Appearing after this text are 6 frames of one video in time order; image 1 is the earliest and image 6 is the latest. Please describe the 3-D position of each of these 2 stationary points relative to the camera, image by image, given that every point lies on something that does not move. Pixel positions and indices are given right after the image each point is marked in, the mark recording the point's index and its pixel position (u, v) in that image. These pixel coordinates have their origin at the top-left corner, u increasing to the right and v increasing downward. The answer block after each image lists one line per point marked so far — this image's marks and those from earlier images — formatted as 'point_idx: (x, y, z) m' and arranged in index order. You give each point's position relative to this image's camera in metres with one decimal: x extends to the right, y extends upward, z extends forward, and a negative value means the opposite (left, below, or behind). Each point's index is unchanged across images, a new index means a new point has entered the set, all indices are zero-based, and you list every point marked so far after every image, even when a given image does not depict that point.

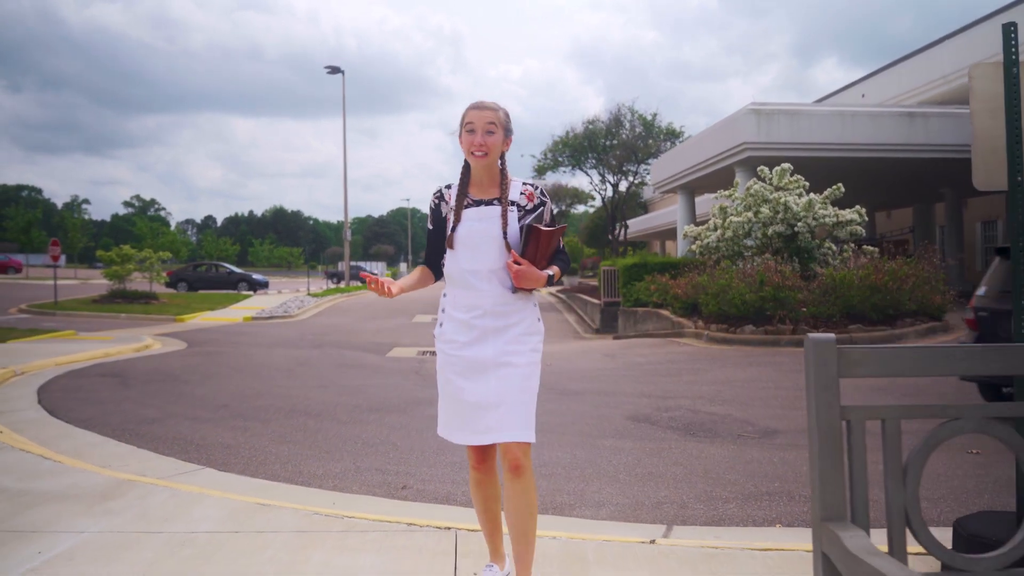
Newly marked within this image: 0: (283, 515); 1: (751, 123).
0: (-1.2, -1.1, +3.9) m
1: (+5.6, +3.8, +17.5) m
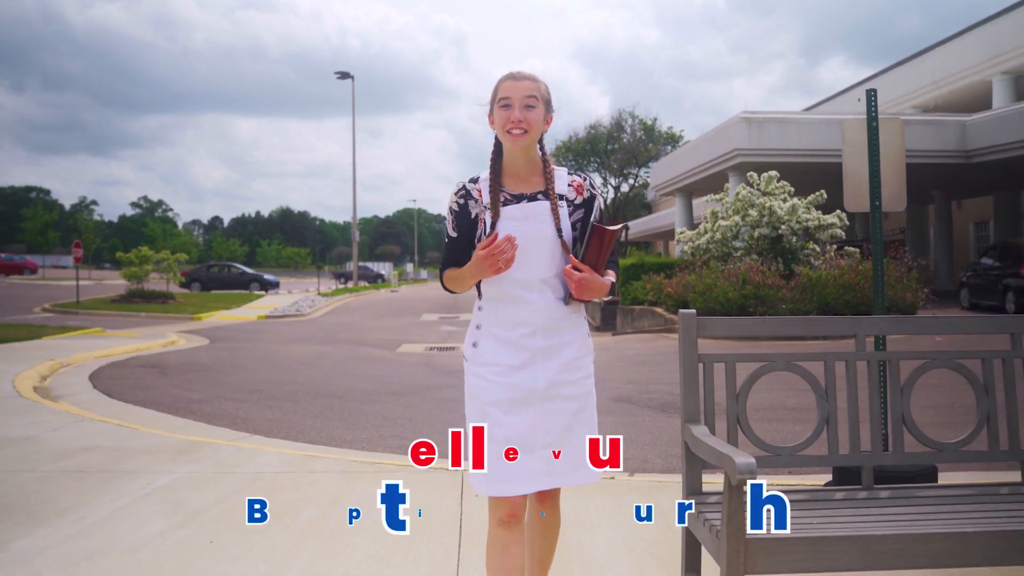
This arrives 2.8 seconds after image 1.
0: (-1.2, -1.1, +4.9) m
1: (+5.6, +3.8, +18.4) m
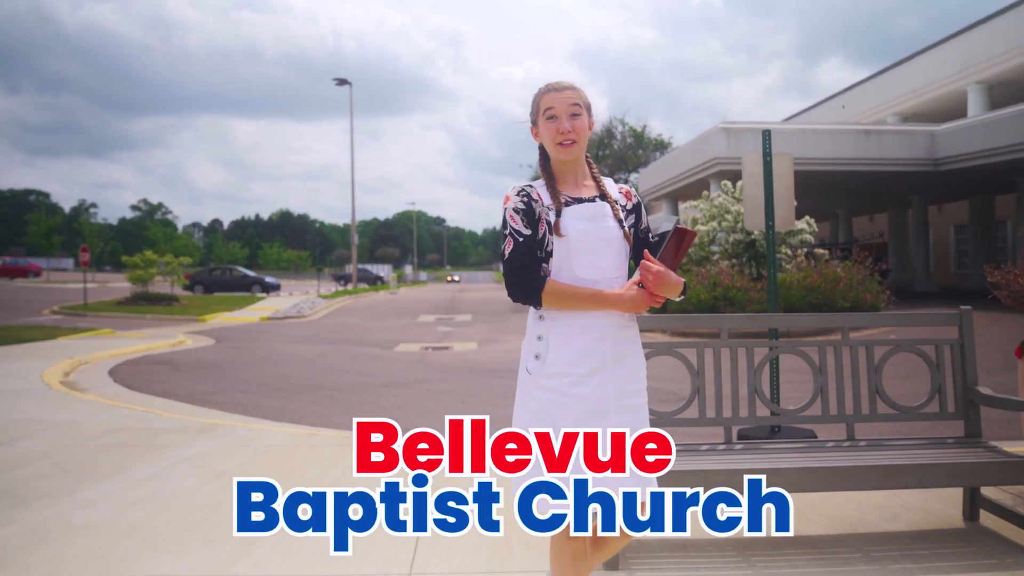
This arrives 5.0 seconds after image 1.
0: (-1.4, -1.2, +5.8) m
1: (+5.3, +3.8, +19.4) m
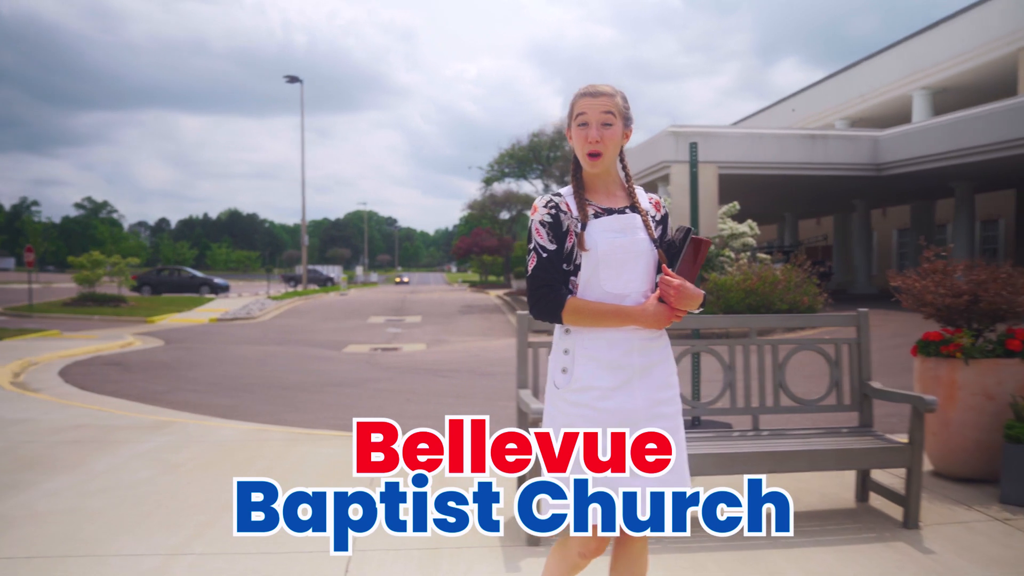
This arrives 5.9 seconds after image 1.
0: (-1.9, -1.2, +6.2) m
1: (+4.1, +3.7, +20.1) m
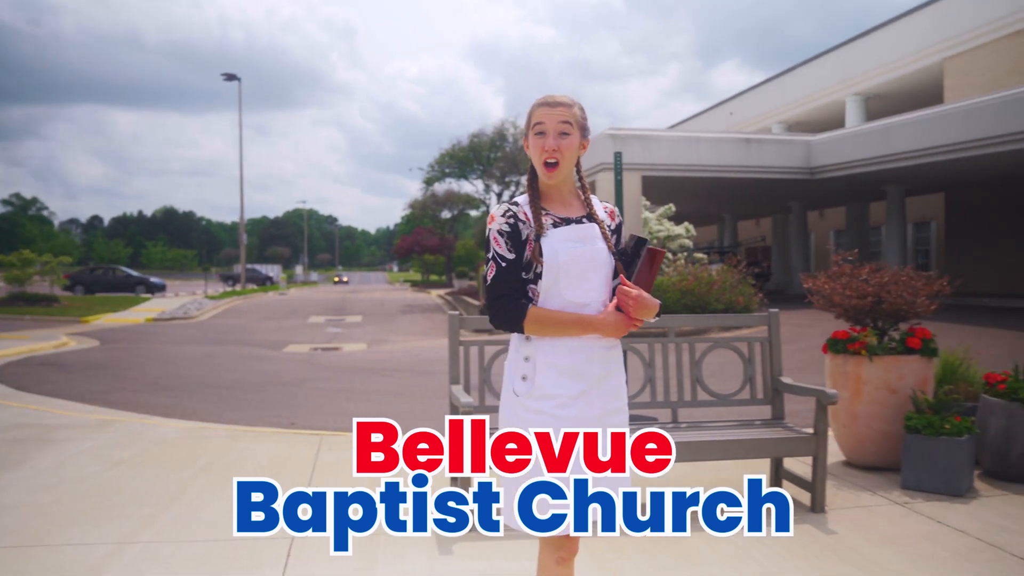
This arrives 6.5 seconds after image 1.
0: (-2.5, -1.2, +6.4) m
1: (+2.5, +3.7, +20.7) m
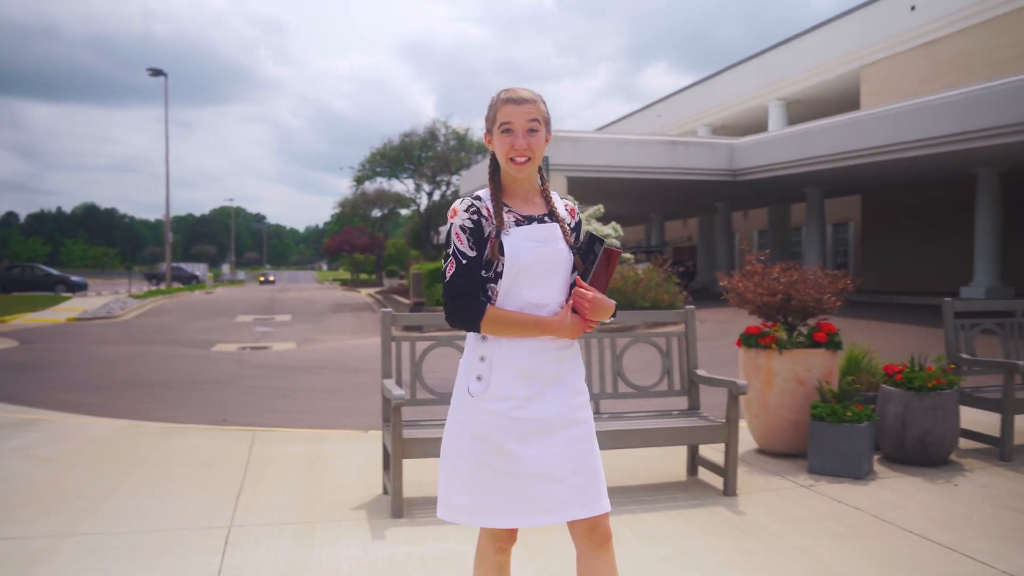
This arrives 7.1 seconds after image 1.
0: (-3.1, -1.2, +6.4) m
1: (+0.6, +3.8, +21.1) m
